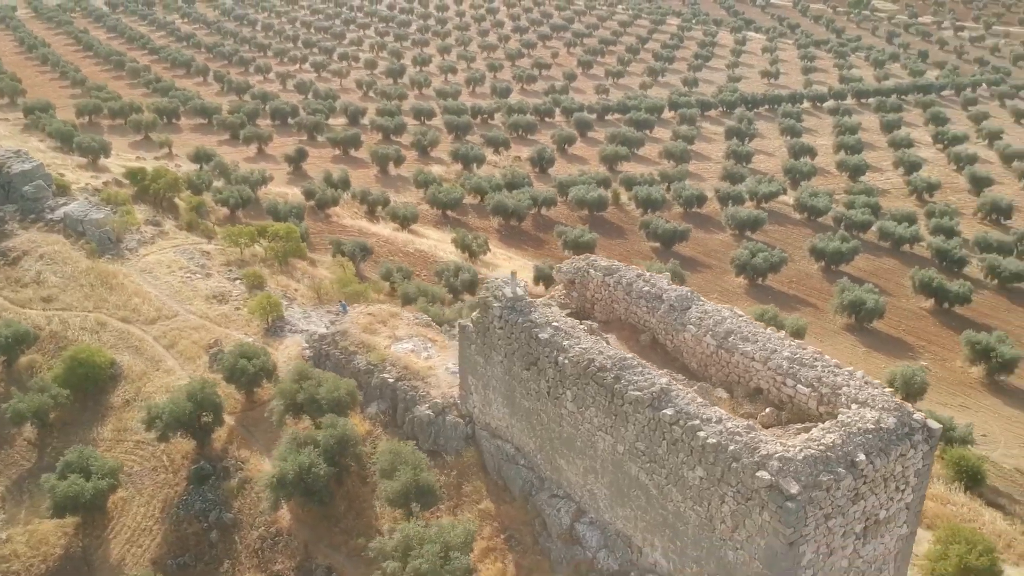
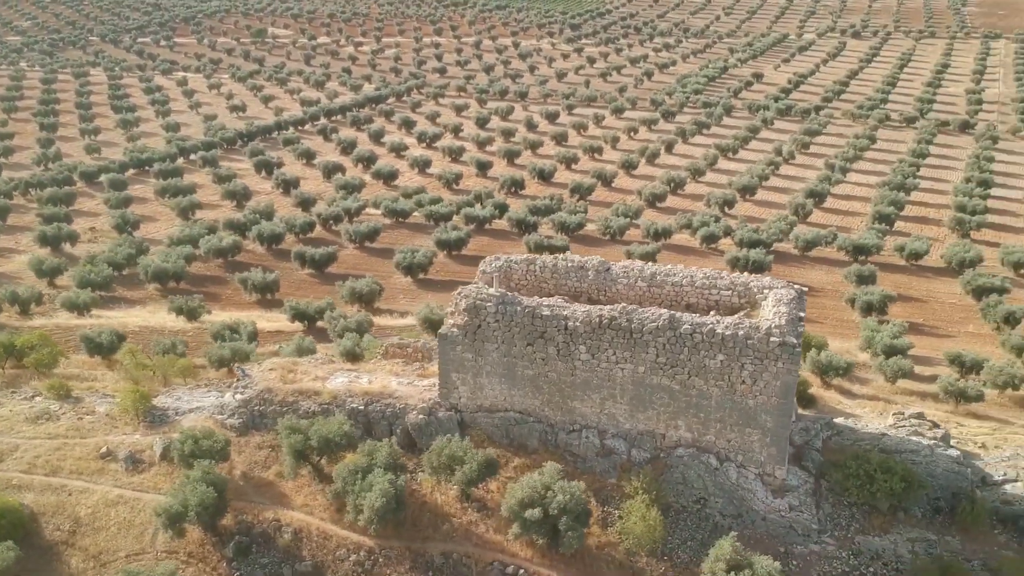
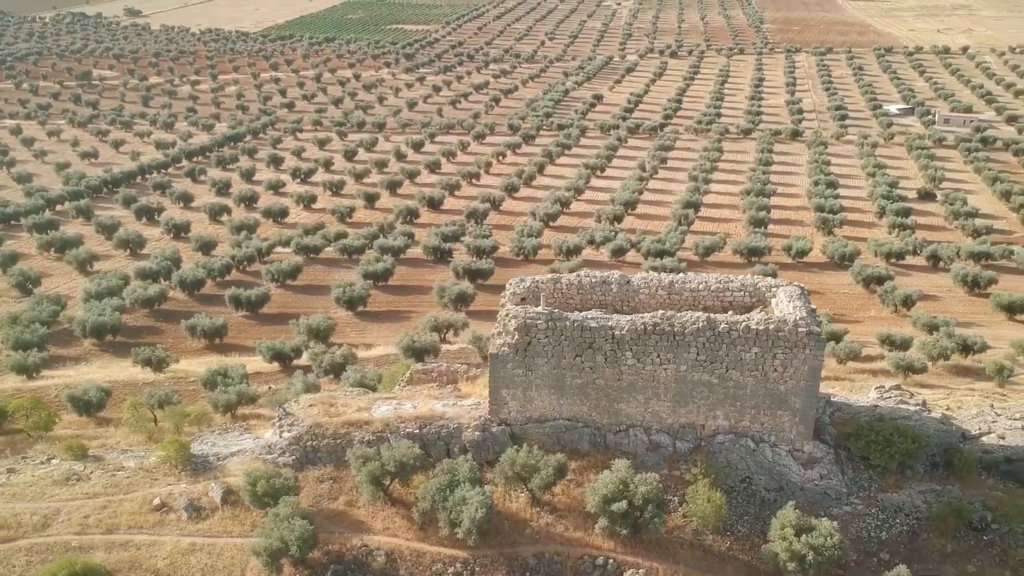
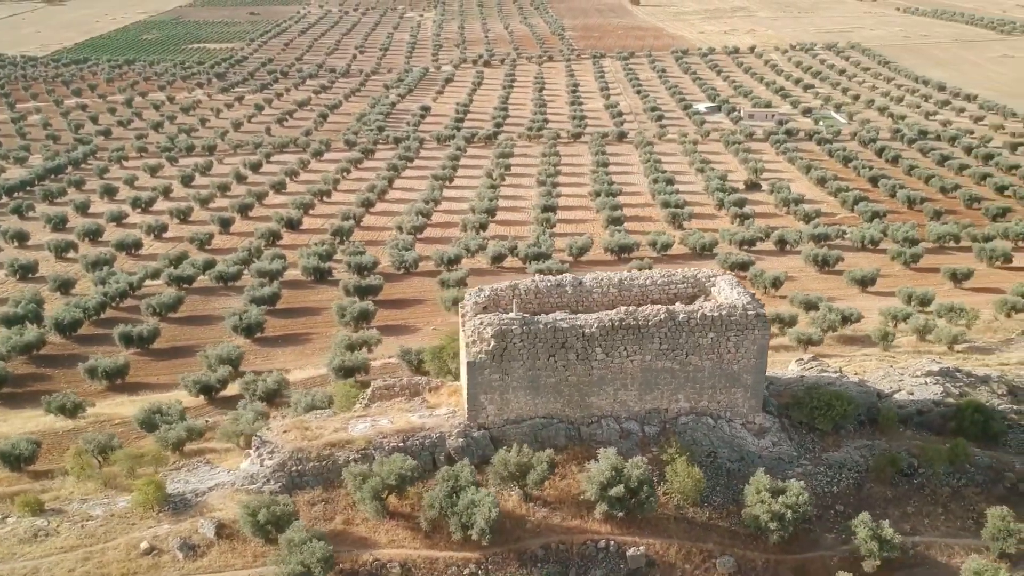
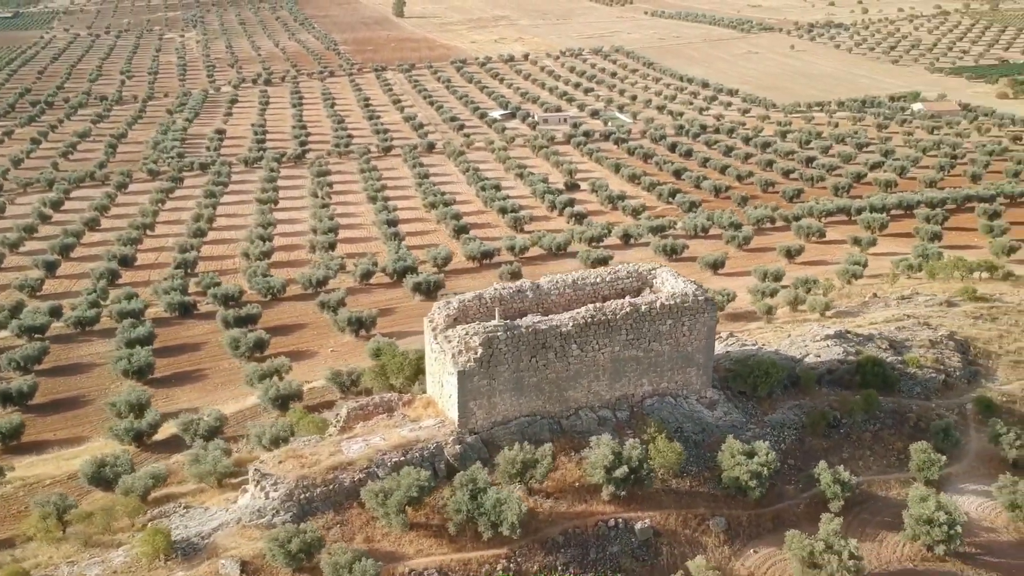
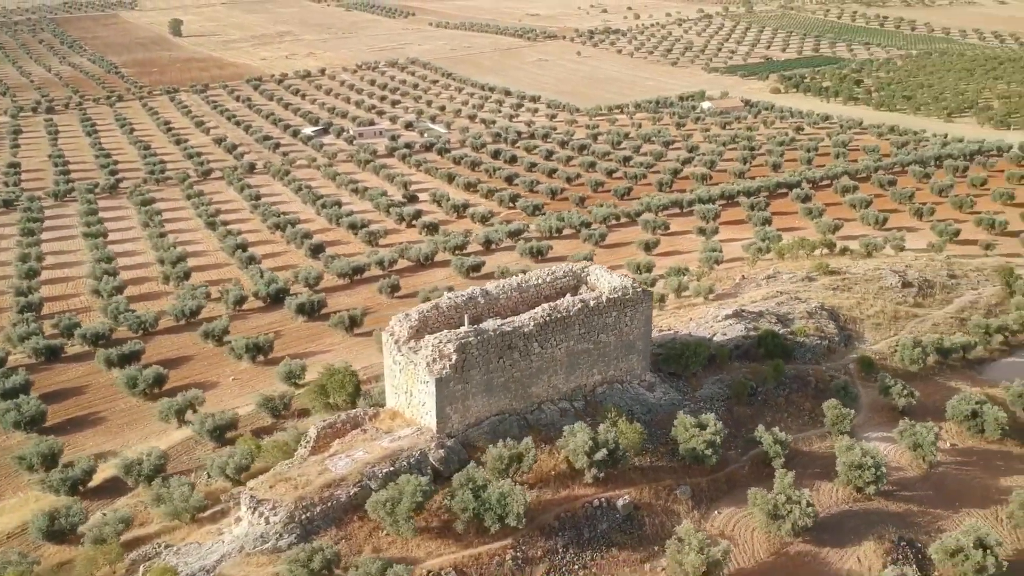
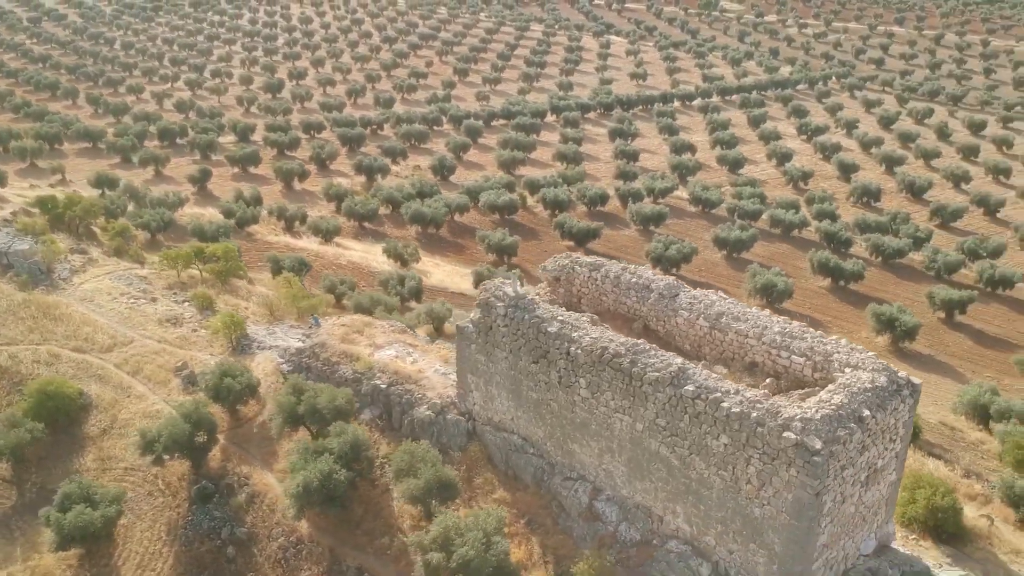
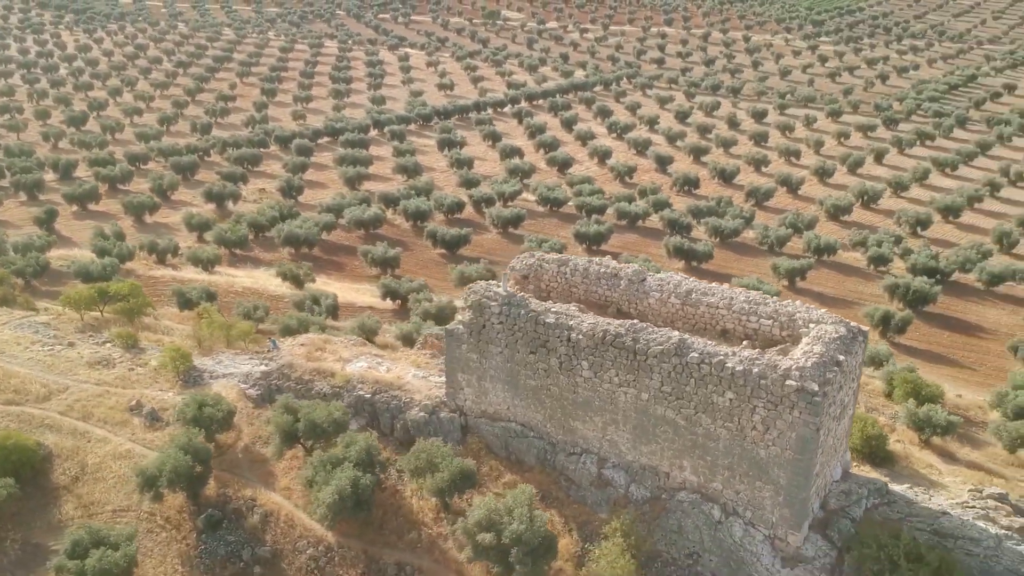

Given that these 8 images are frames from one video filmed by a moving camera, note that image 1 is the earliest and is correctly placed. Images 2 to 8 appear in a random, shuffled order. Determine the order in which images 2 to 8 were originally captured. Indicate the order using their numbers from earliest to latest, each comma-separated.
7, 8, 2, 3, 4, 5, 6
